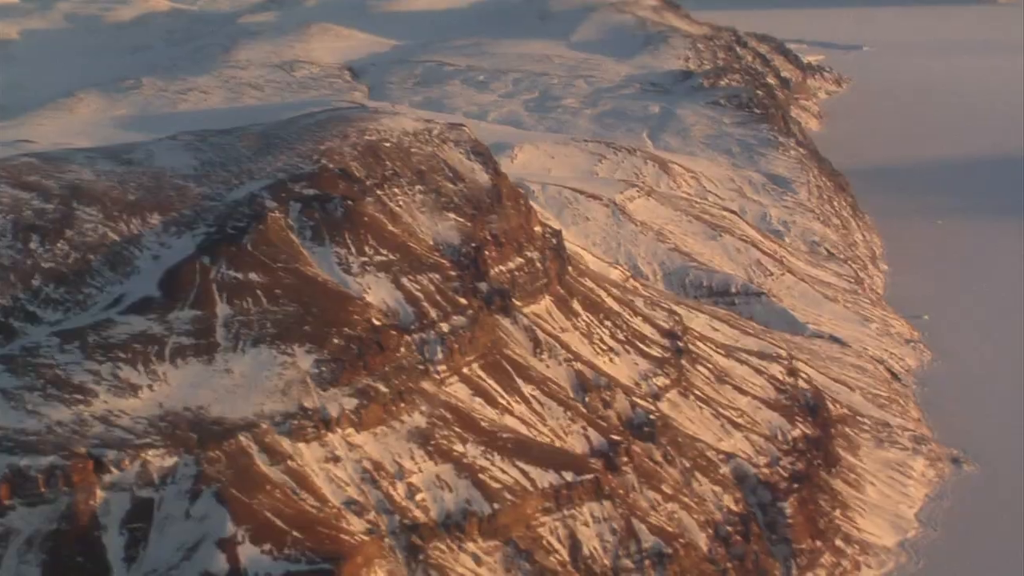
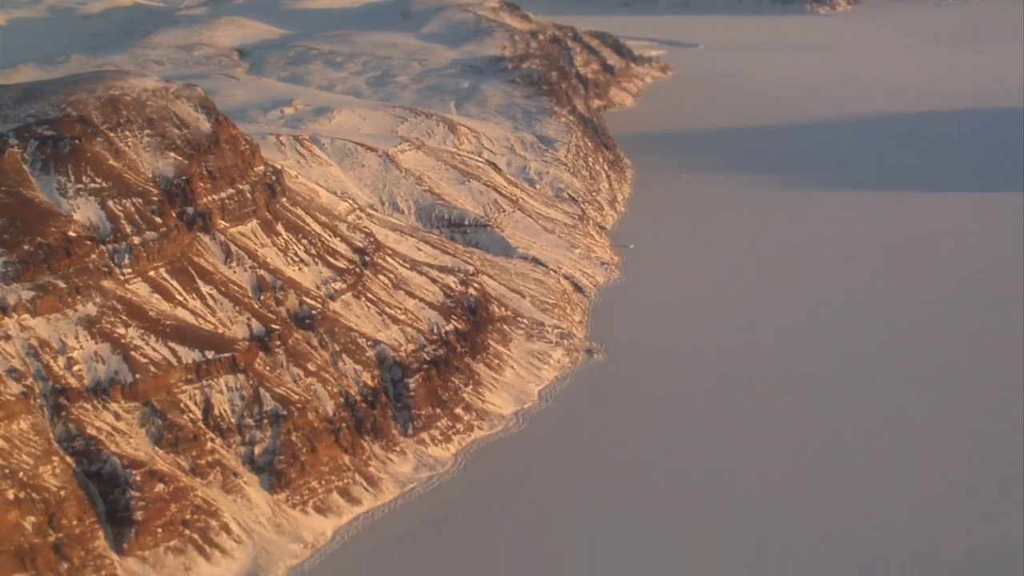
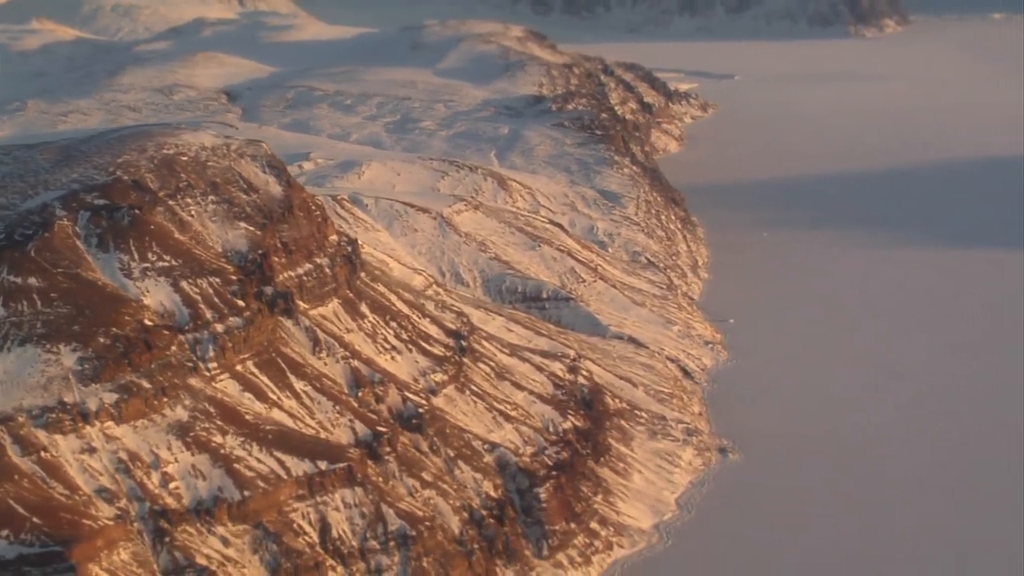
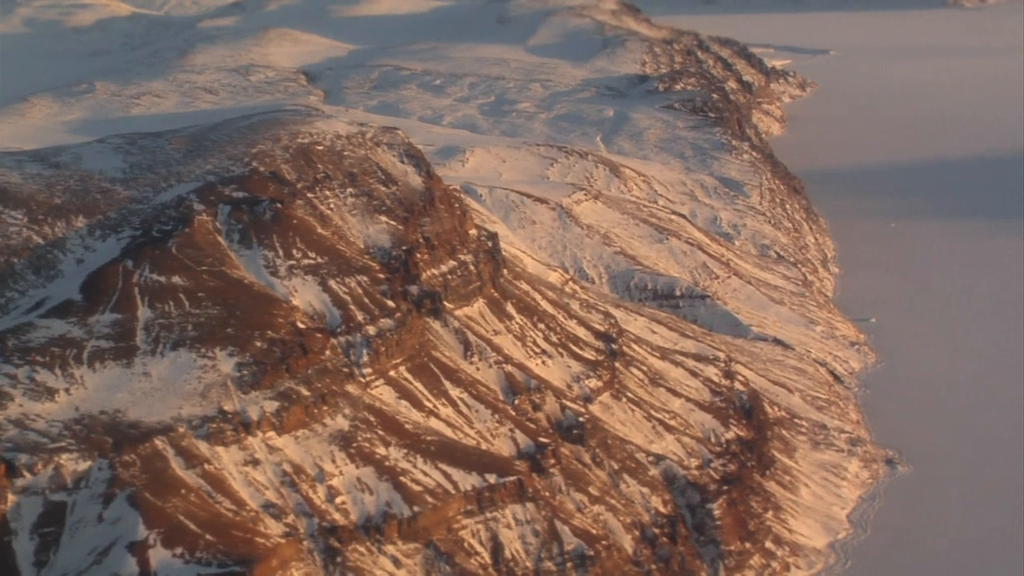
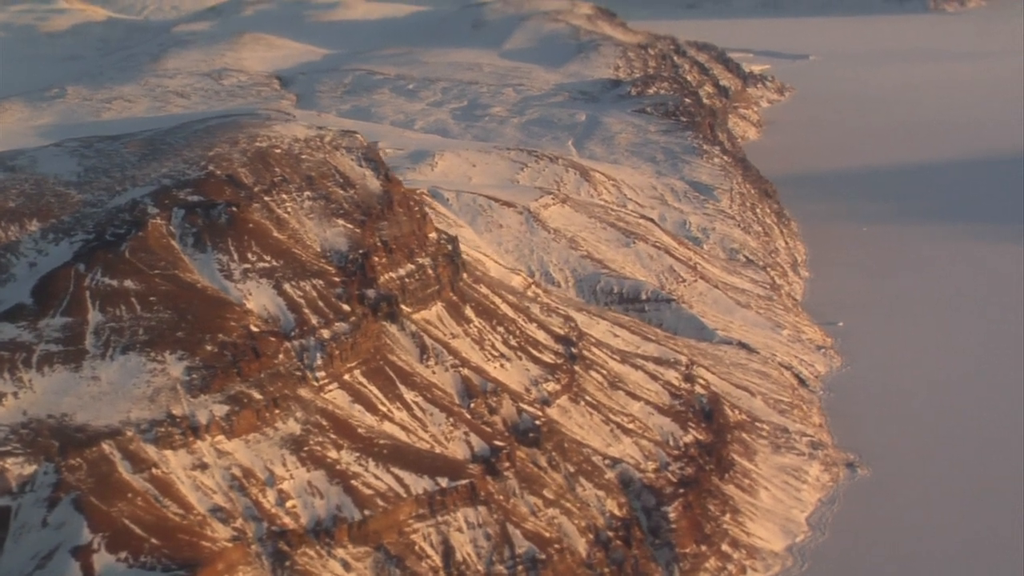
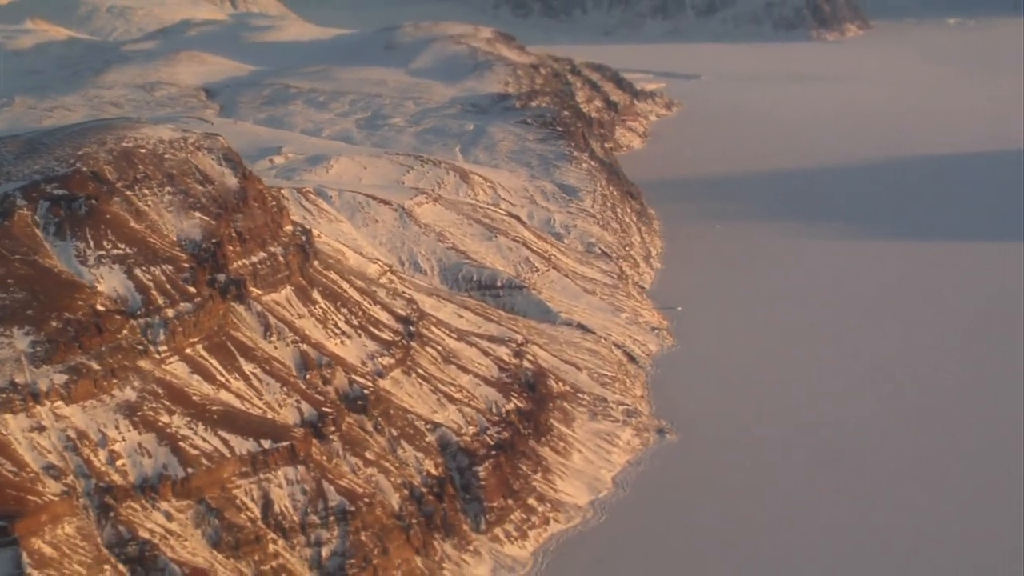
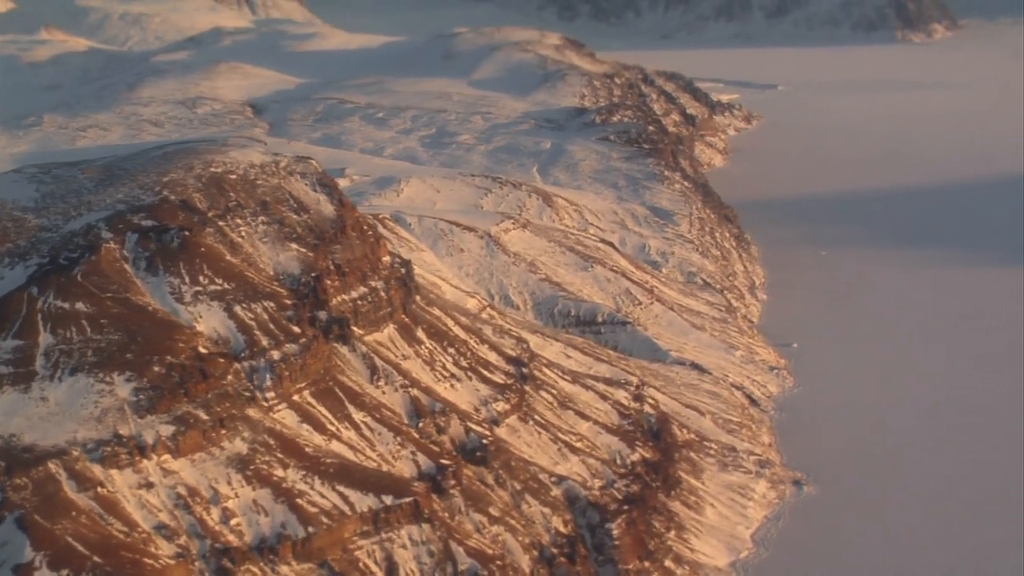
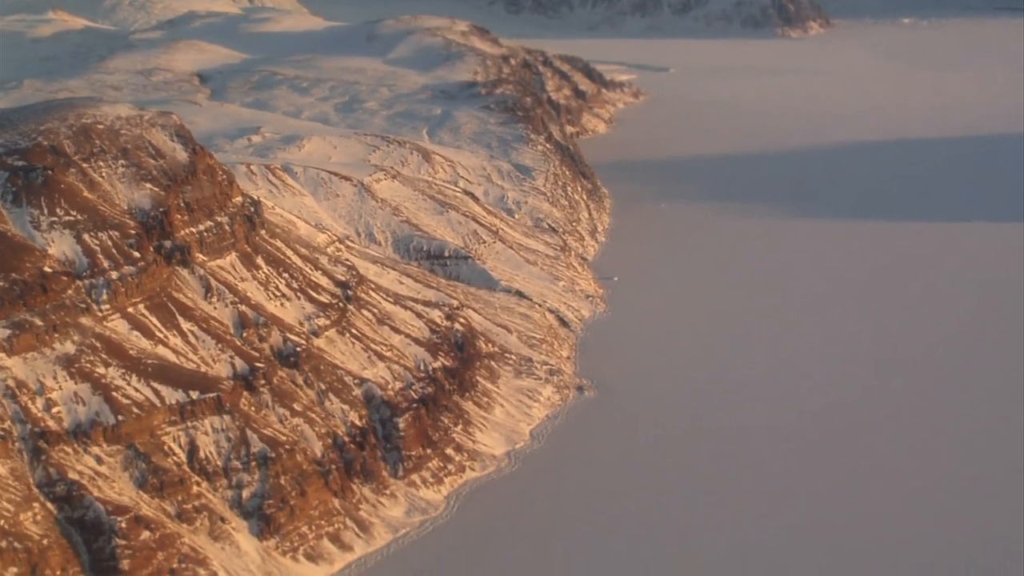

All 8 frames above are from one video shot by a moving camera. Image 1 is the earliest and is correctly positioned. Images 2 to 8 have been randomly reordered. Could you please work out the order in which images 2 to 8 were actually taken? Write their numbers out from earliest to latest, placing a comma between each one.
4, 5, 7, 3, 6, 8, 2
